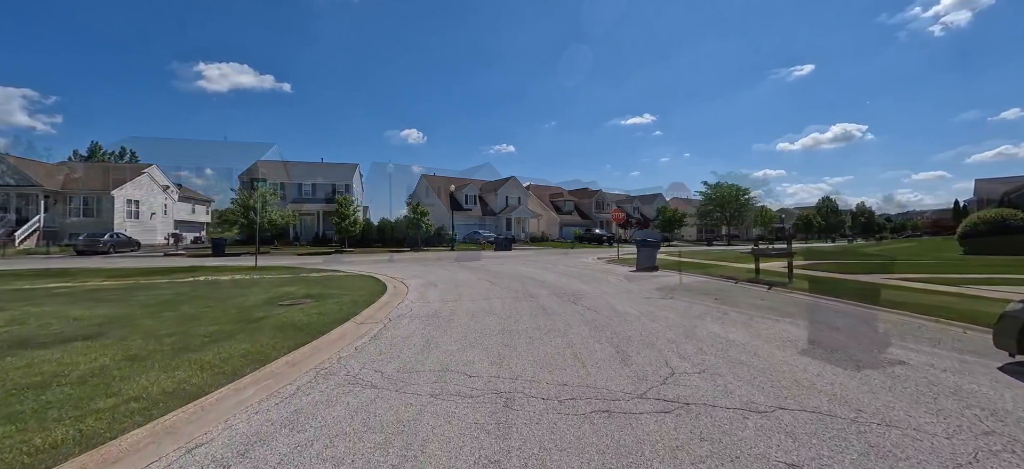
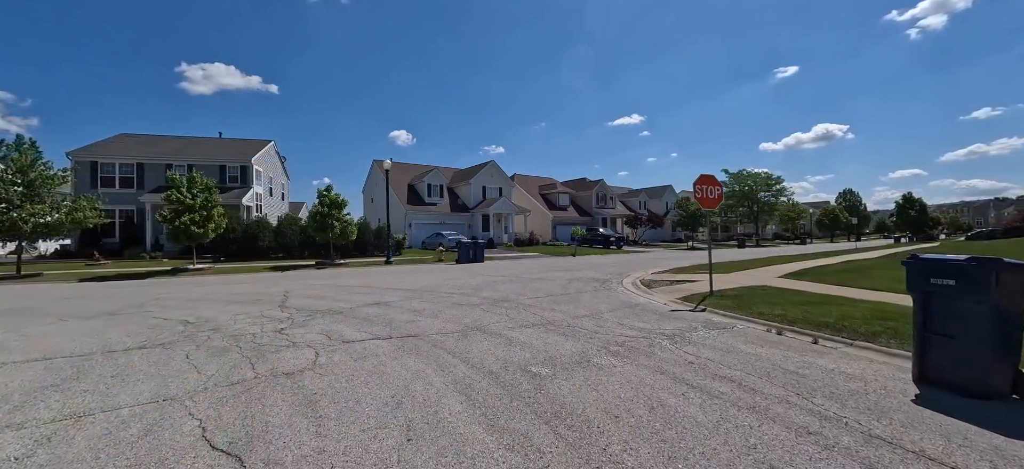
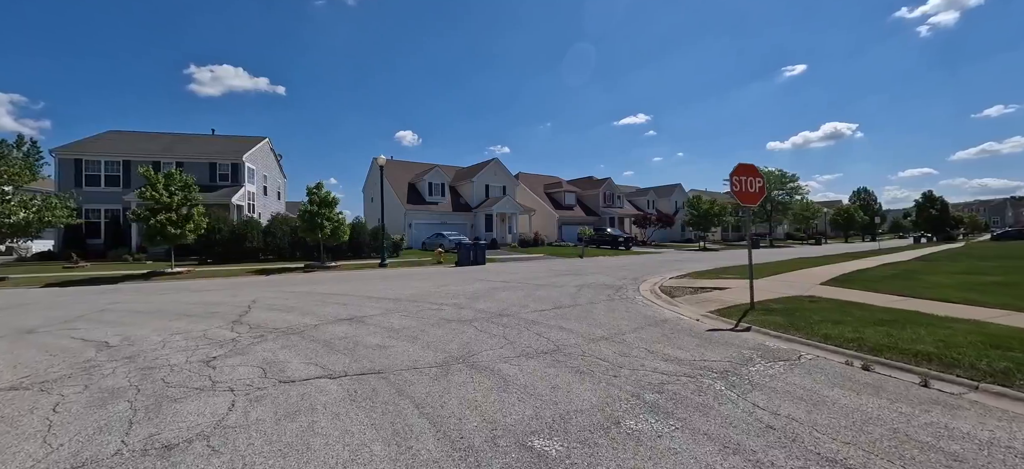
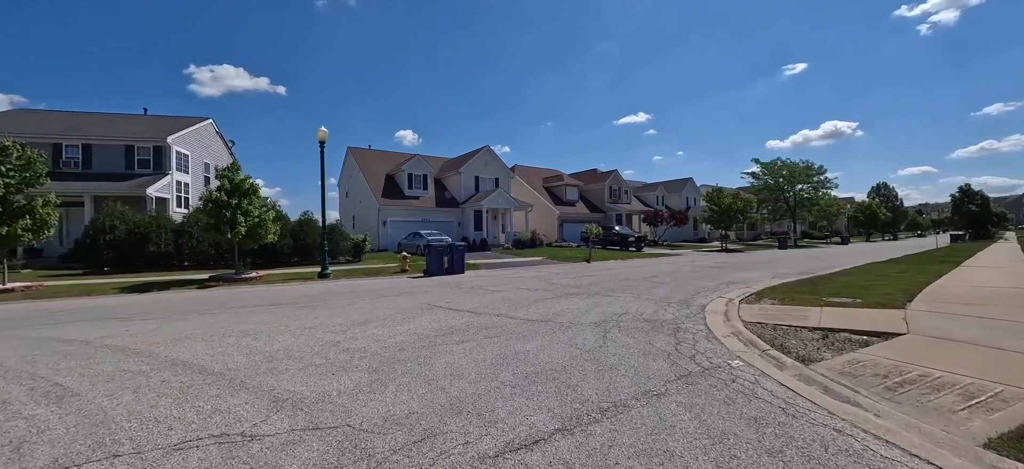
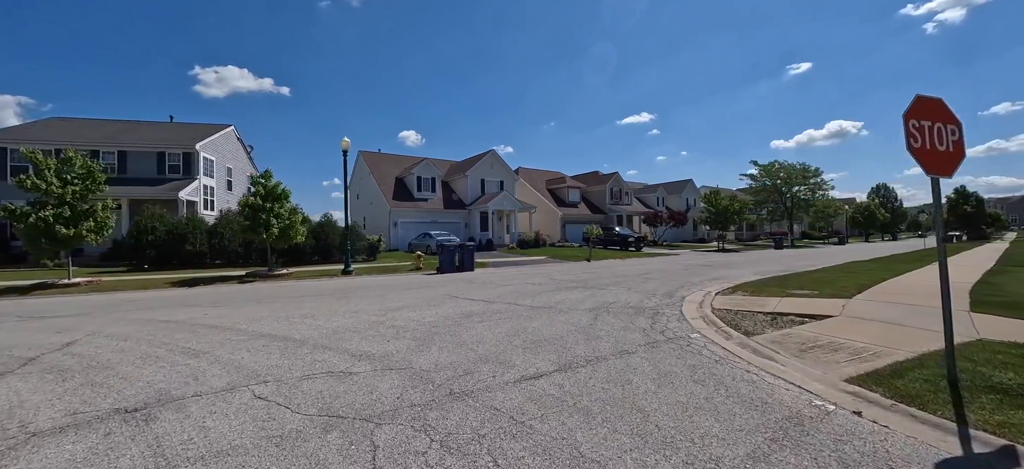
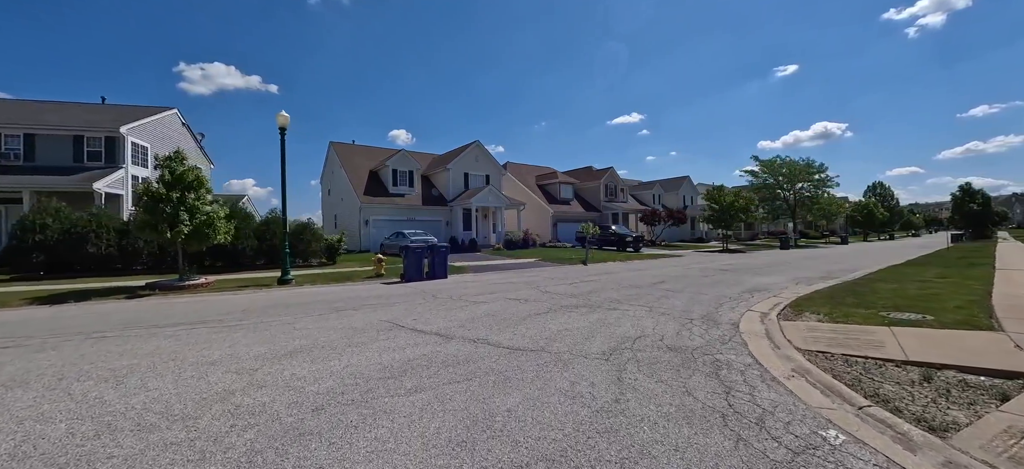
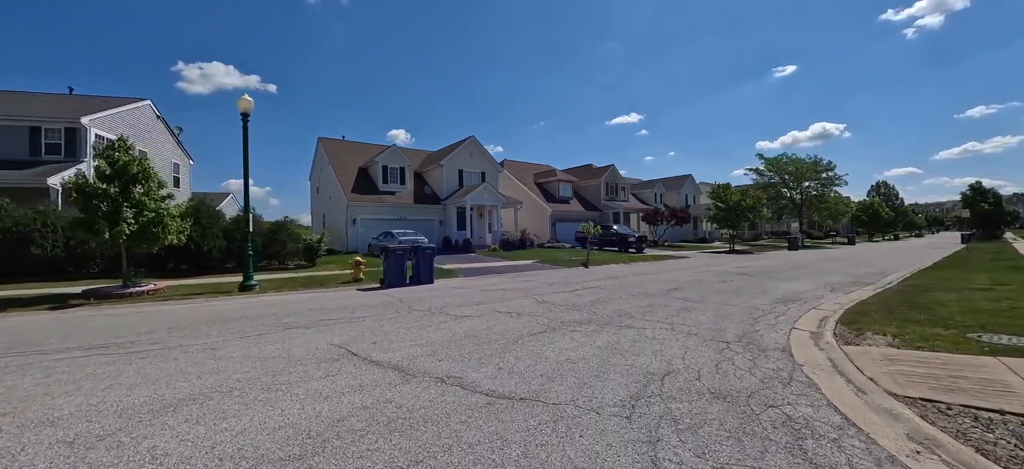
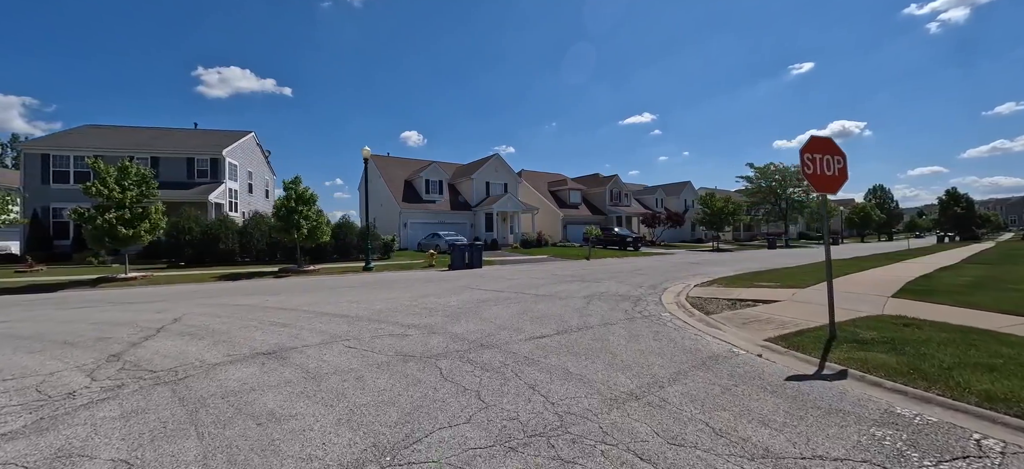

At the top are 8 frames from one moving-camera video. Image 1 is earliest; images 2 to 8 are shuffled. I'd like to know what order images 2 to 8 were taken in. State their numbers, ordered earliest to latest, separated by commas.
2, 3, 8, 5, 4, 6, 7
